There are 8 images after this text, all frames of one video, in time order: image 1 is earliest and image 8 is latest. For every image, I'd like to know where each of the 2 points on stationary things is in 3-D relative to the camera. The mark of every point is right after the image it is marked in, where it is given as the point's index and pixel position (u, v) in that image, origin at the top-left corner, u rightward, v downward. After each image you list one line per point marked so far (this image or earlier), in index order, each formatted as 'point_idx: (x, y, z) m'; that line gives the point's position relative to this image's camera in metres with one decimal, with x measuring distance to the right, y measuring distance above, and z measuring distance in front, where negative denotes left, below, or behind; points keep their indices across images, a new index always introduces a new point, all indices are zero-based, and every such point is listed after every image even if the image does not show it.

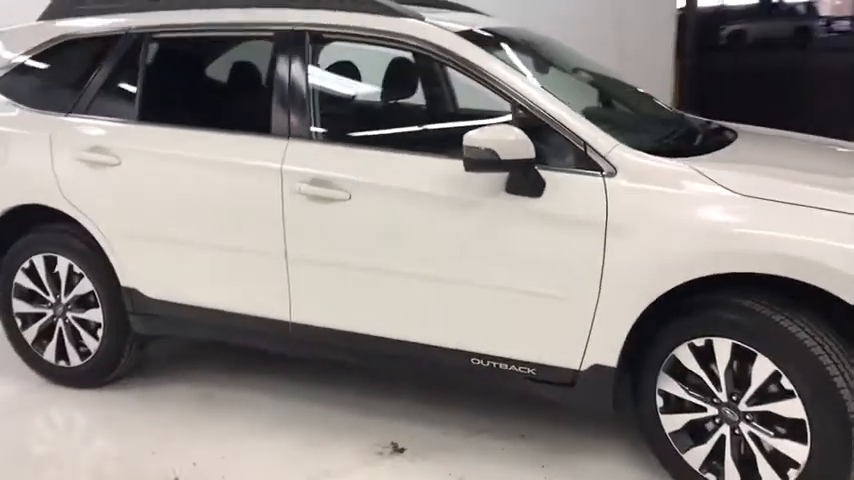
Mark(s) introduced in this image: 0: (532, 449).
0: (+0.4, -0.7, +2.9) m
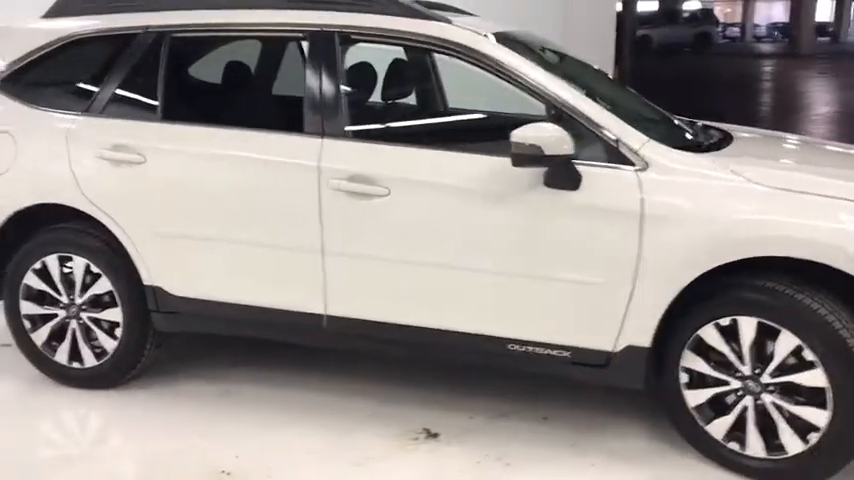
0: (+0.5, -0.7, +3.1) m
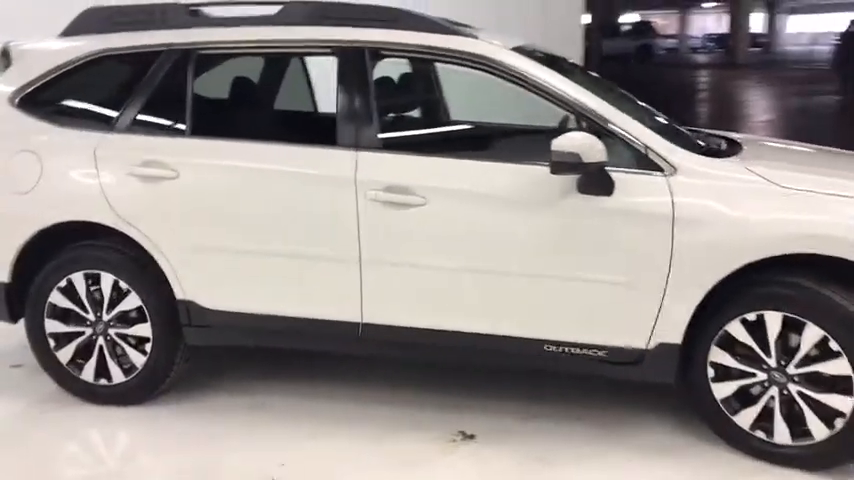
0: (+0.6, -0.7, +3.2) m
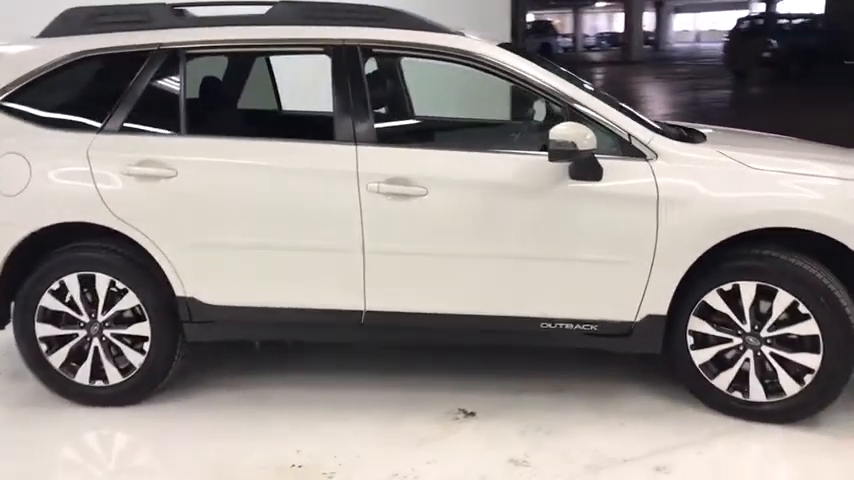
0: (+0.6, -0.7, +3.4) m
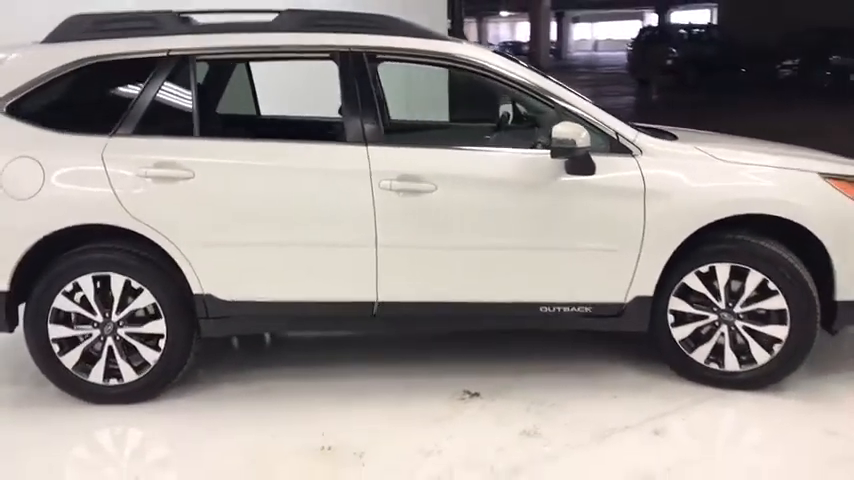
0: (+0.6, -0.6, +3.7) m
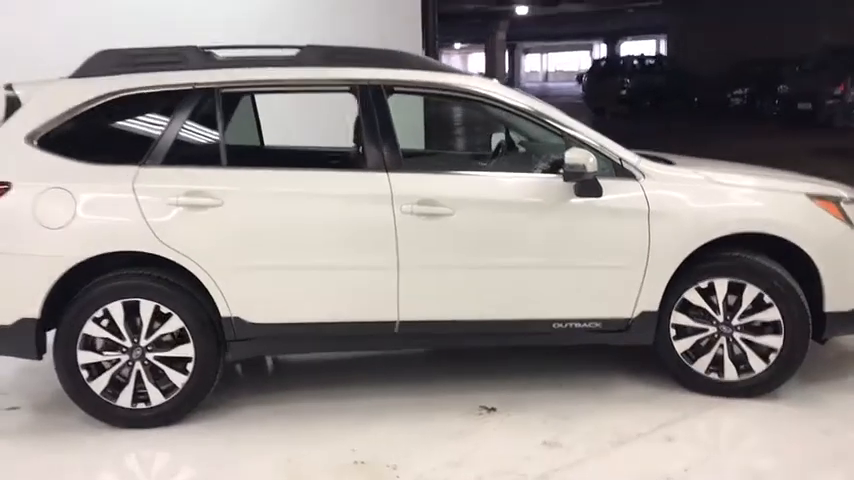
0: (+0.7, -0.7, +3.9) m
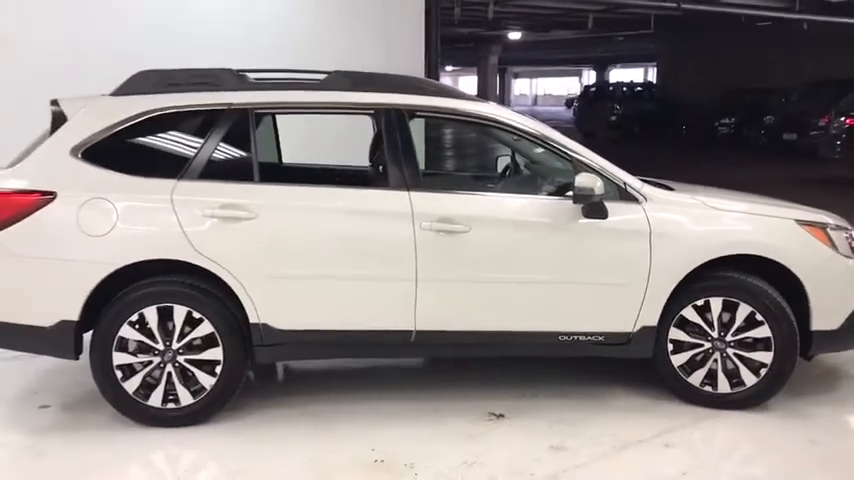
0: (+0.8, -0.8, +4.1) m
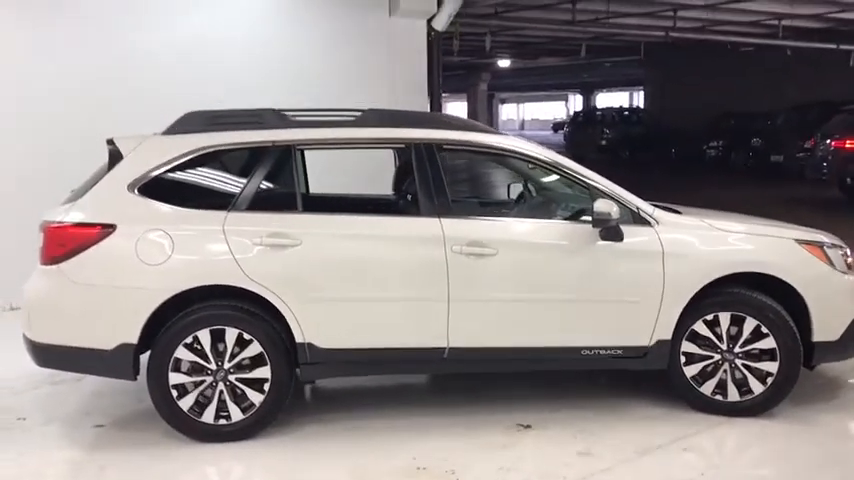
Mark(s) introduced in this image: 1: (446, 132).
0: (+0.9, -0.9, +4.4) m
1: (+0.1, +0.6, +4.2) m
